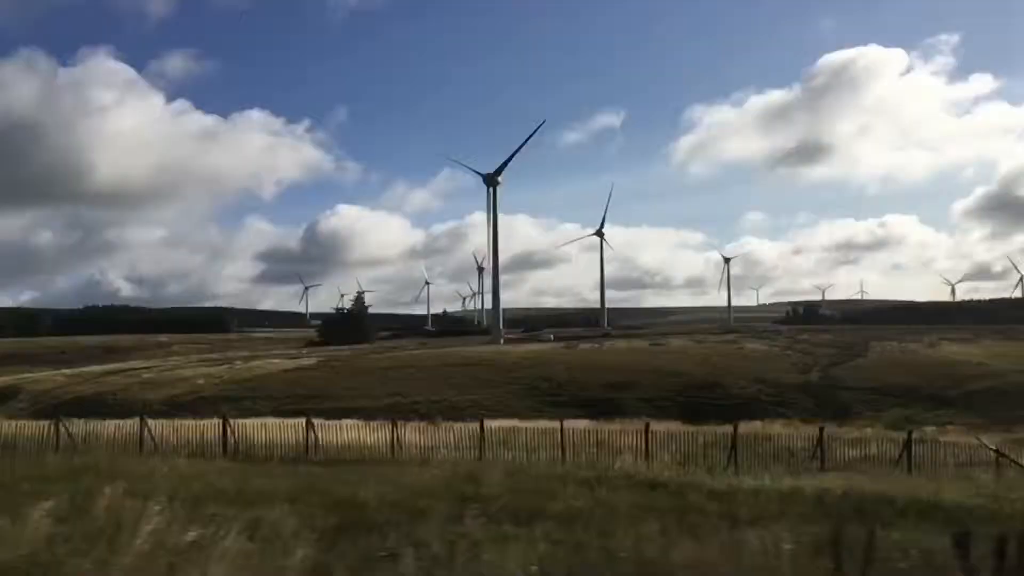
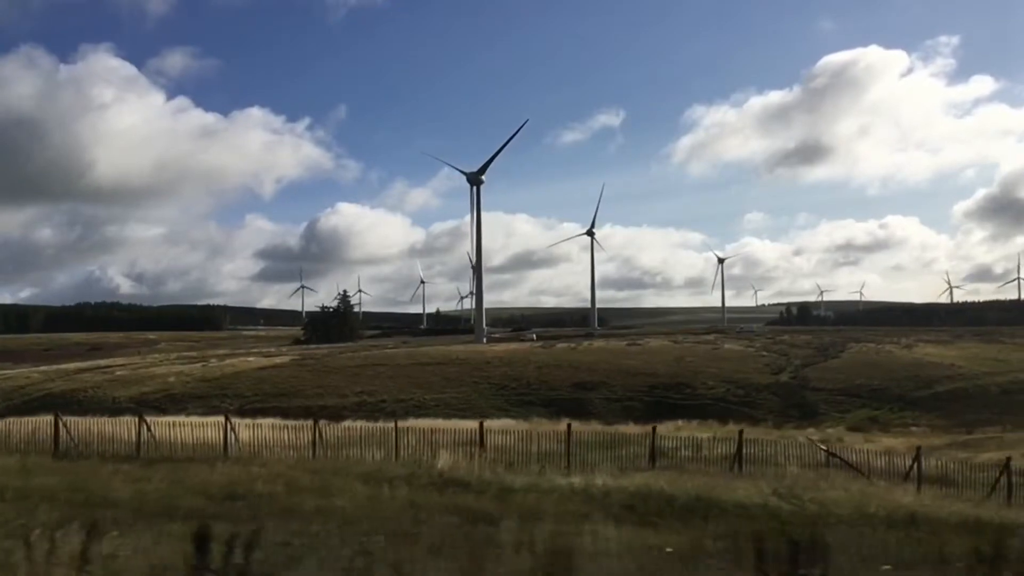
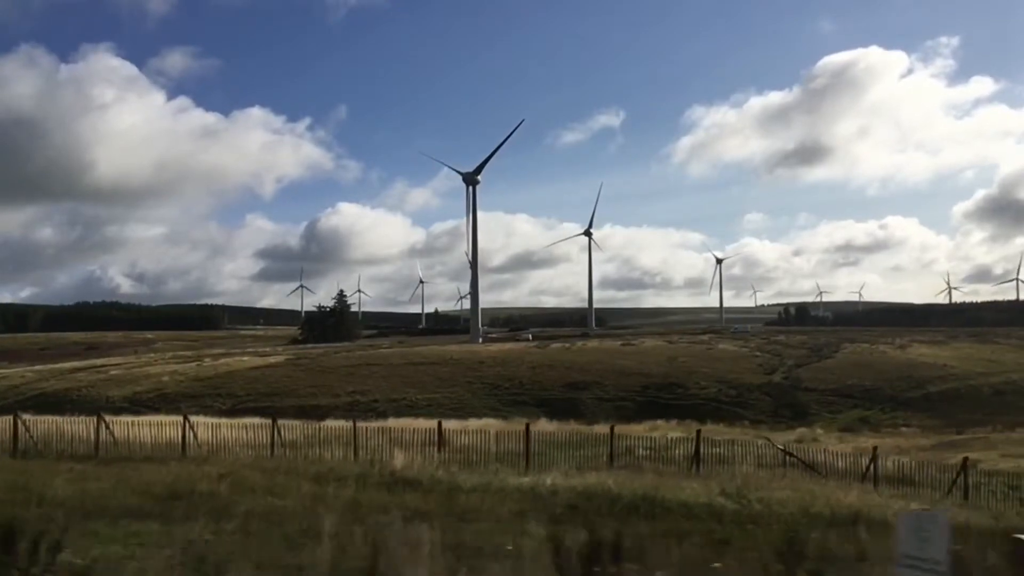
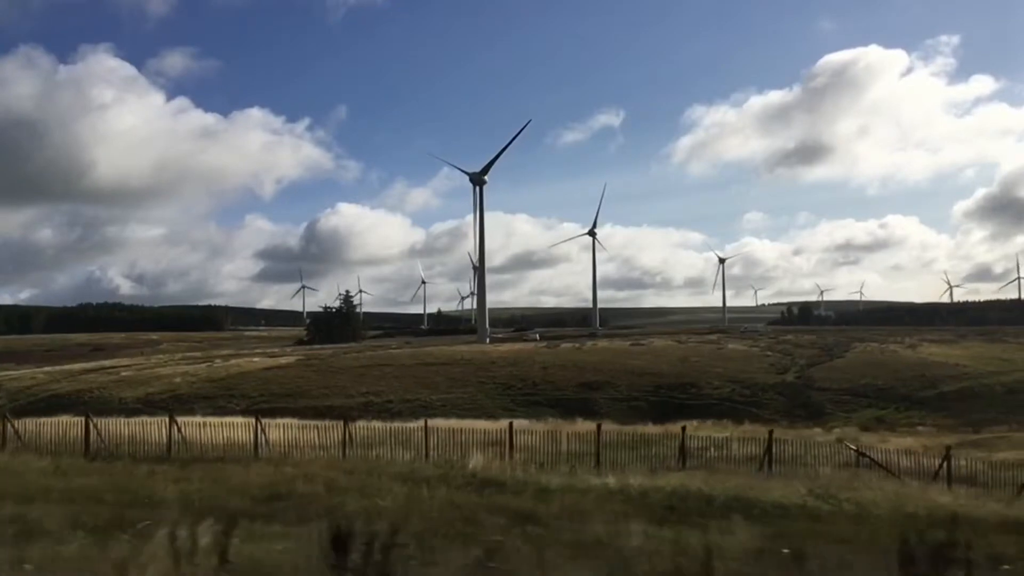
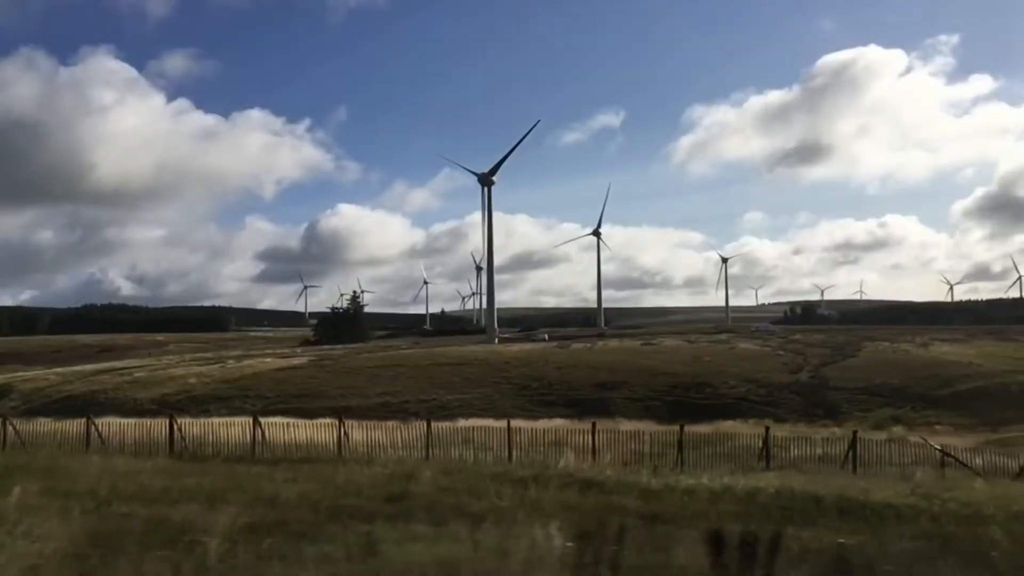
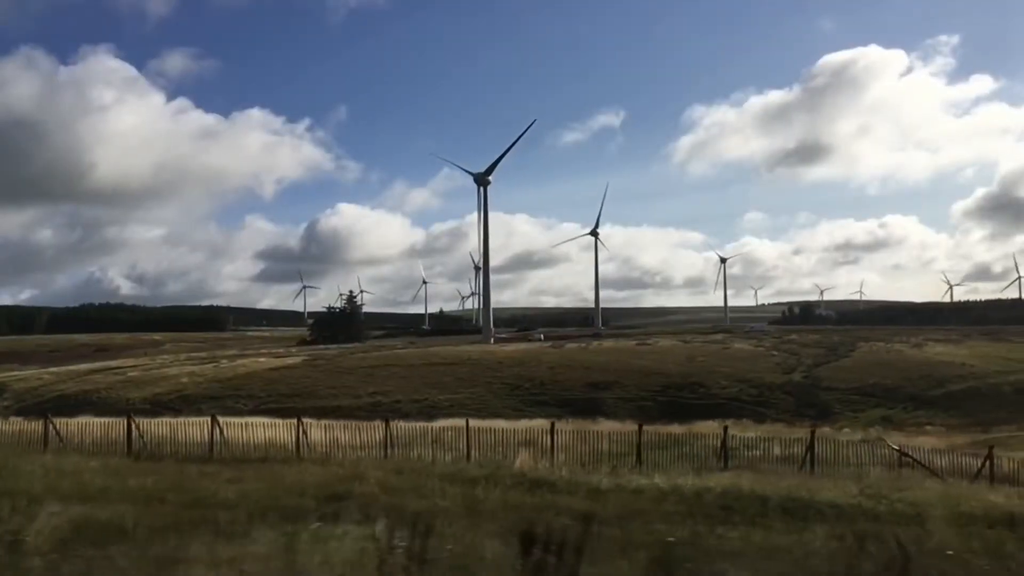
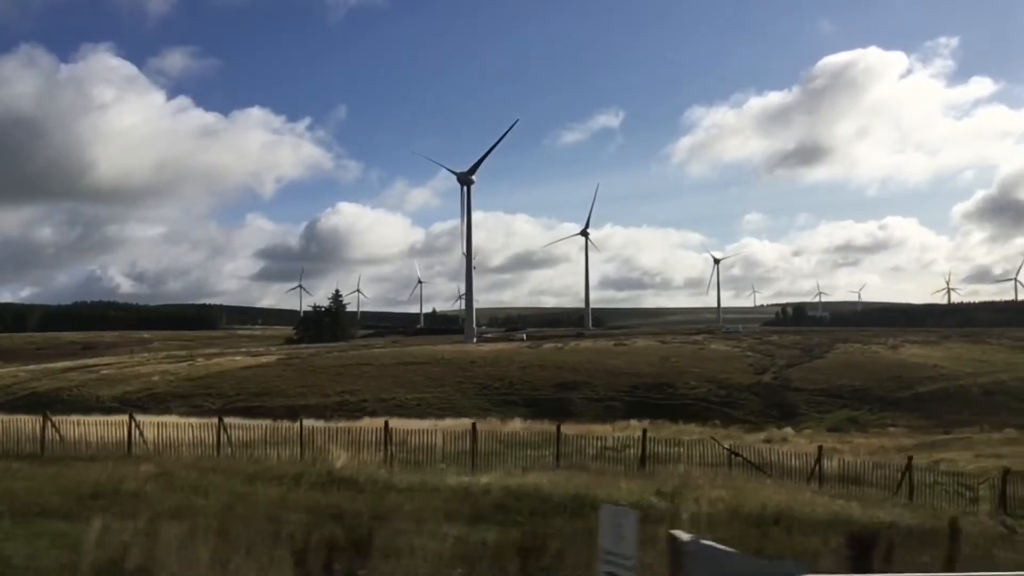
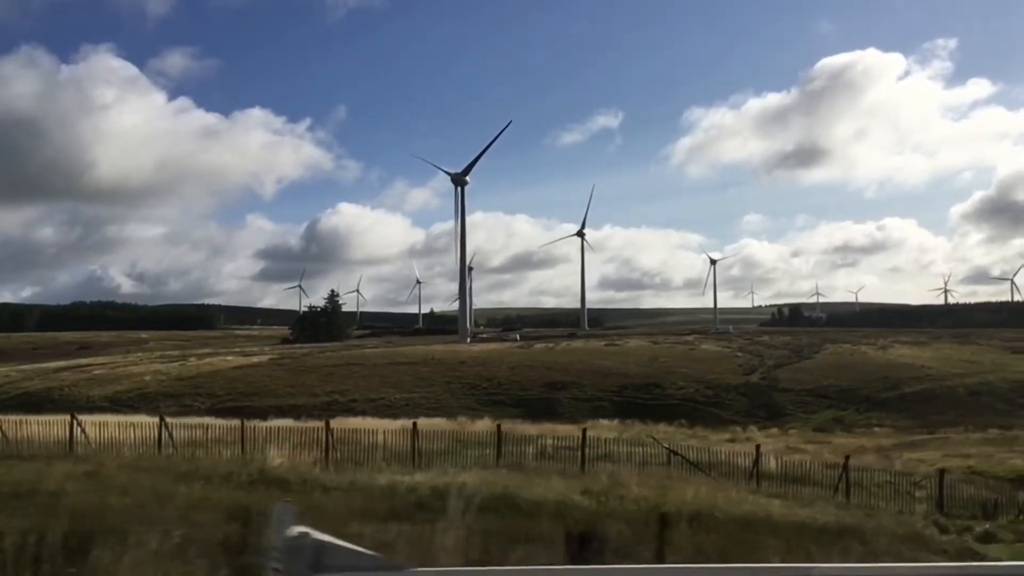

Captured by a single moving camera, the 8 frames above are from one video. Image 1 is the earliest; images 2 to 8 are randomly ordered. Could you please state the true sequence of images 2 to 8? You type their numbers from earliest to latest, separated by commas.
5, 6, 4, 2, 3, 7, 8
